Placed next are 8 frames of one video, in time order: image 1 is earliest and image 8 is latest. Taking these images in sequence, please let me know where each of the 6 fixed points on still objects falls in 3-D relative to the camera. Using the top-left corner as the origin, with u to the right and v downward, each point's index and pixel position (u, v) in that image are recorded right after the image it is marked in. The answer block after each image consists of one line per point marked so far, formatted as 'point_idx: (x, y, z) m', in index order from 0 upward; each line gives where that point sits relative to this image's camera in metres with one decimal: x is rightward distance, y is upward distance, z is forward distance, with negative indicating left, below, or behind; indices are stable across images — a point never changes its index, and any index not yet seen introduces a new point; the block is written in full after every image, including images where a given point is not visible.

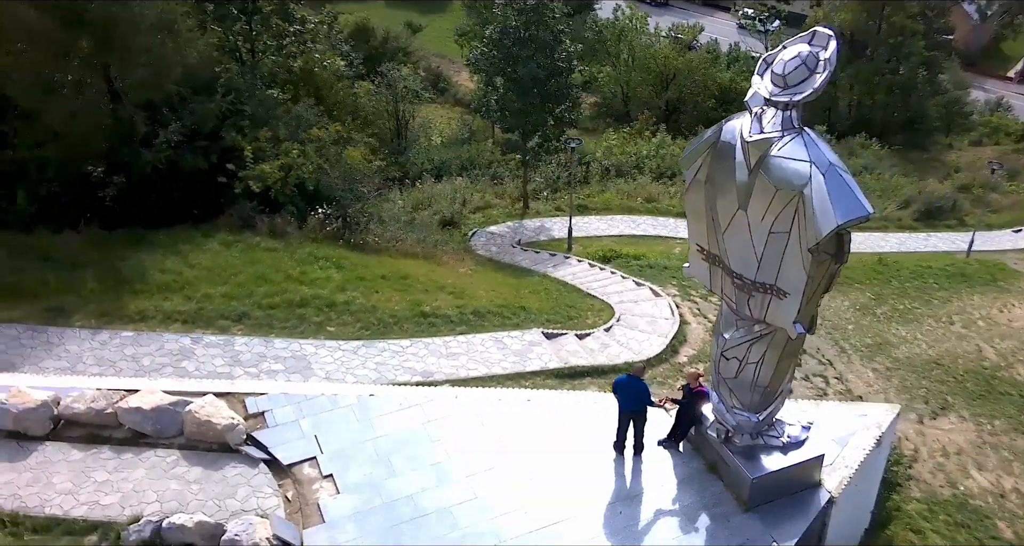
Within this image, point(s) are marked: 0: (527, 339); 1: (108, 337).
0: (+0.2, -0.7, +10.9) m
1: (-4.0, -0.6, +9.9) m
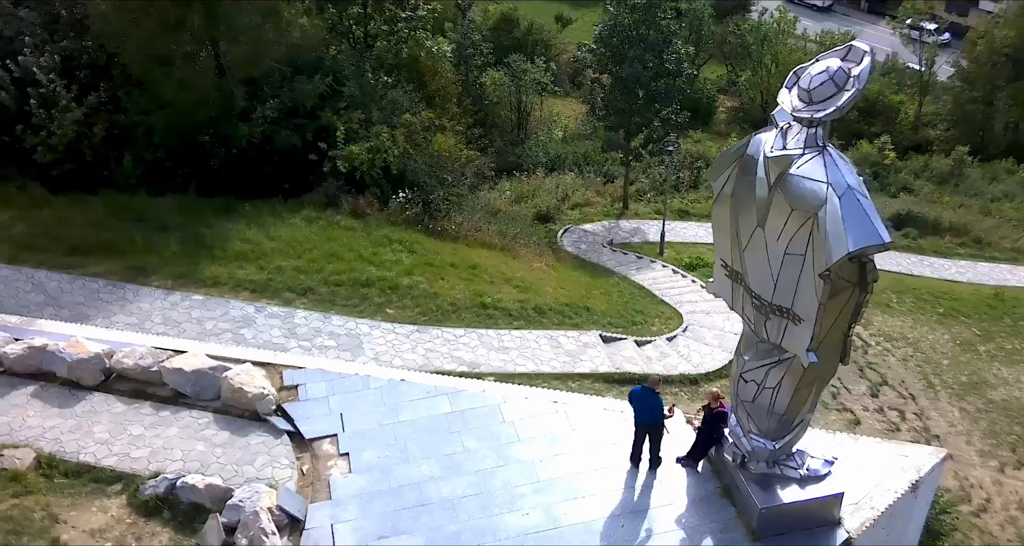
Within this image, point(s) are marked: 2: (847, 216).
0: (+0.8, -0.7, +10.7) m
1: (-3.4, -0.3, +10.4) m
2: (+1.9, +0.3, +5.5) m
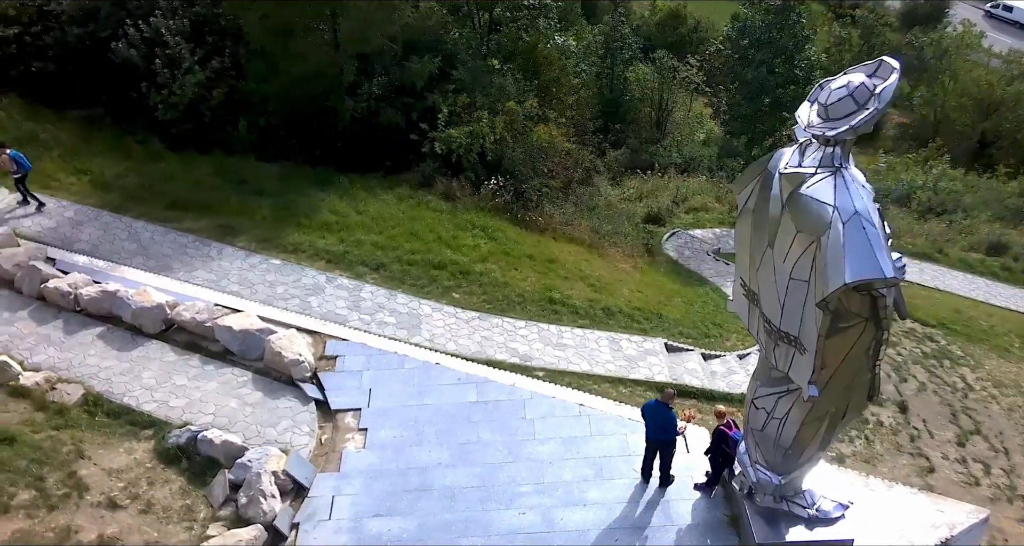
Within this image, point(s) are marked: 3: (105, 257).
0: (+1.4, -0.8, +10.4) m
1: (-2.7, +0.1, +10.8) m
2: (+1.7, +0.1, +5.1) m
3: (-4.2, +0.2, +10.5) m
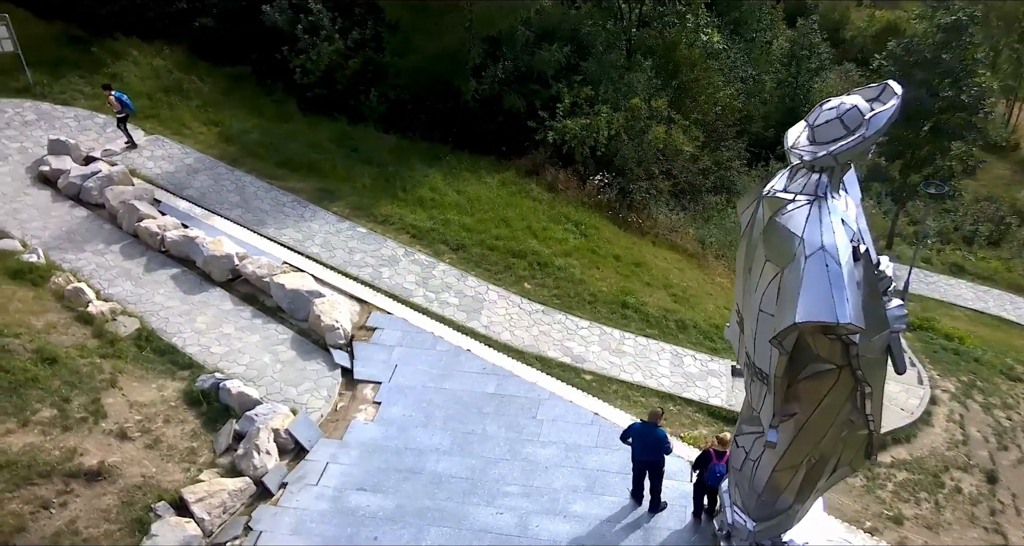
0: (+2.0, -0.9, +9.9) m
1: (-1.8, +0.5, +11.1) m
2: (+1.4, 0.0, +4.7) m
3: (-3.3, +0.8, +11.0) m
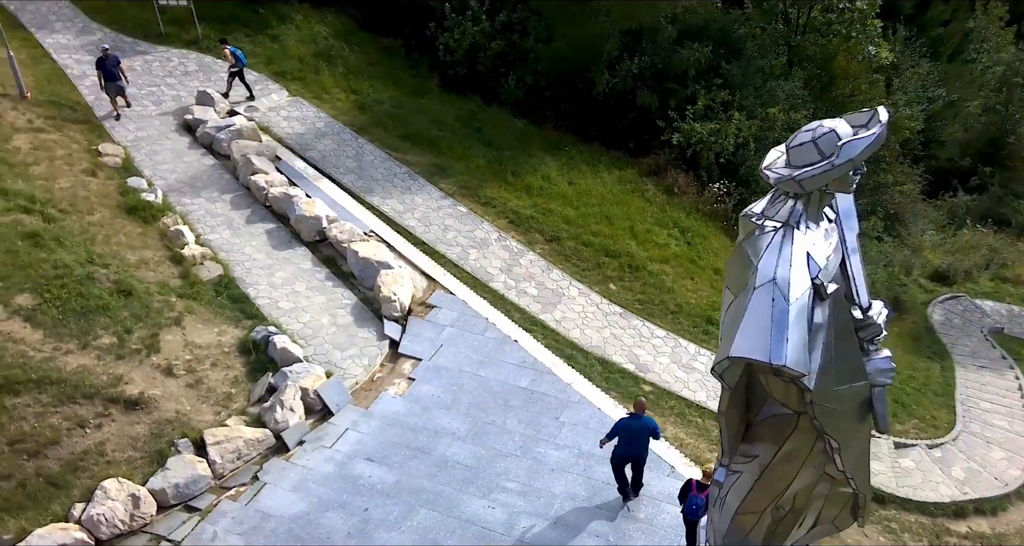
0: (+2.6, -1.2, +9.3) m
1: (-0.7, +0.8, +11.2) m
2: (+1.0, -0.2, +4.3) m
3: (-2.2, +1.2, +11.5) m
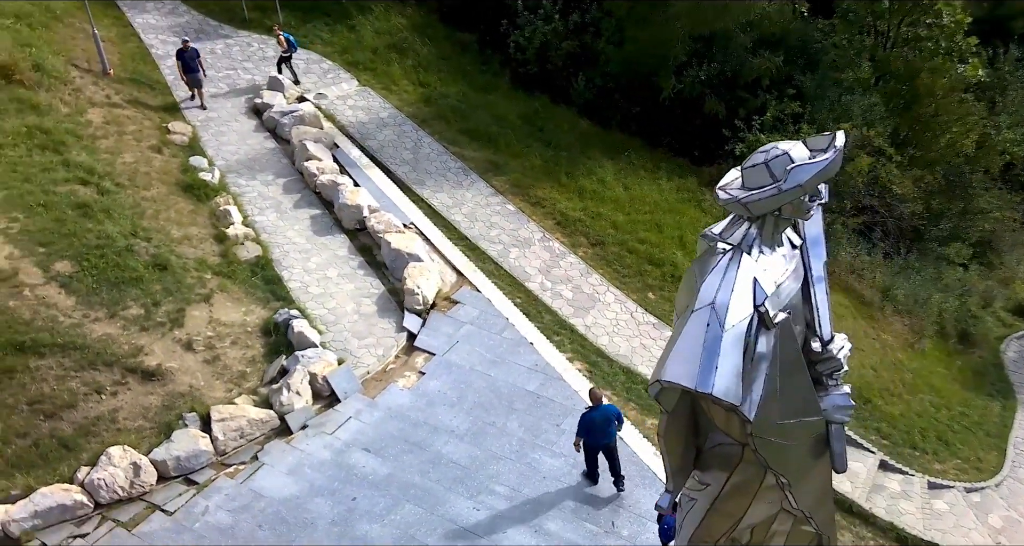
0: (+2.7, -1.4, +9.0) m
1: (-0.2, +0.8, +11.2) m
2: (+0.7, -0.3, +4.1) m
3: (-1.5, +1.3, +11.6) m
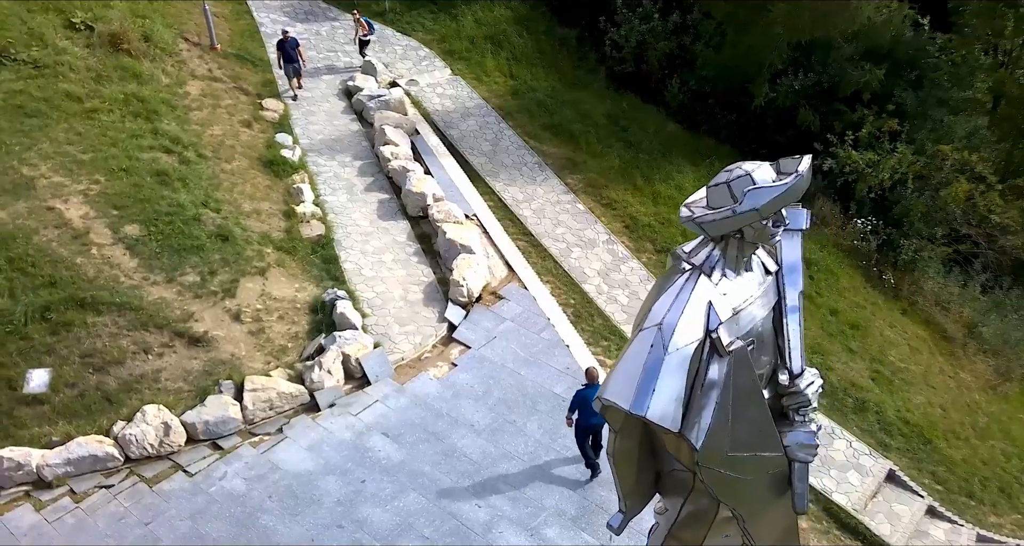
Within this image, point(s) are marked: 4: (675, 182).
0: (+3.0, -1.6, +8.6) m
1: (+0.6, +0.8, +11.1) m
2: (+0.5, -0.3, +4.0) m
3: (-0.6, +1.5, +11.7) m
4: (+1.9, +1.1, +11.6) m
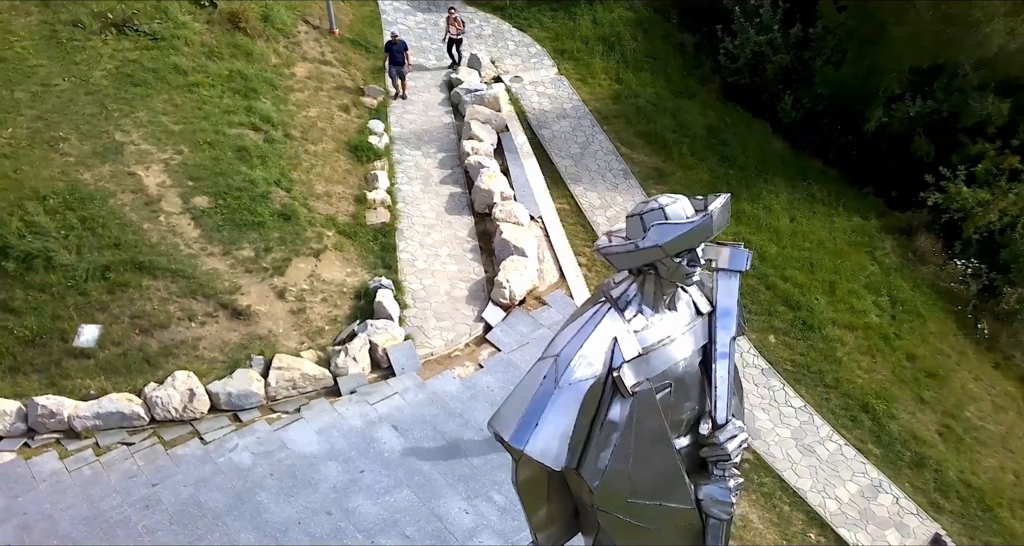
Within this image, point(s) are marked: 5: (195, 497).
0: (+3.2, -2.0, +8.0) m
1: (+1.5, +0.7, +10.8) m
2: (+0.1, -0.4, +3.8) m
3: (+0.4, +1.5, +11.6) m
4: (+2.8, +0.8, +11.0) m
5: (-2.2, -1.5, +6.8) m
